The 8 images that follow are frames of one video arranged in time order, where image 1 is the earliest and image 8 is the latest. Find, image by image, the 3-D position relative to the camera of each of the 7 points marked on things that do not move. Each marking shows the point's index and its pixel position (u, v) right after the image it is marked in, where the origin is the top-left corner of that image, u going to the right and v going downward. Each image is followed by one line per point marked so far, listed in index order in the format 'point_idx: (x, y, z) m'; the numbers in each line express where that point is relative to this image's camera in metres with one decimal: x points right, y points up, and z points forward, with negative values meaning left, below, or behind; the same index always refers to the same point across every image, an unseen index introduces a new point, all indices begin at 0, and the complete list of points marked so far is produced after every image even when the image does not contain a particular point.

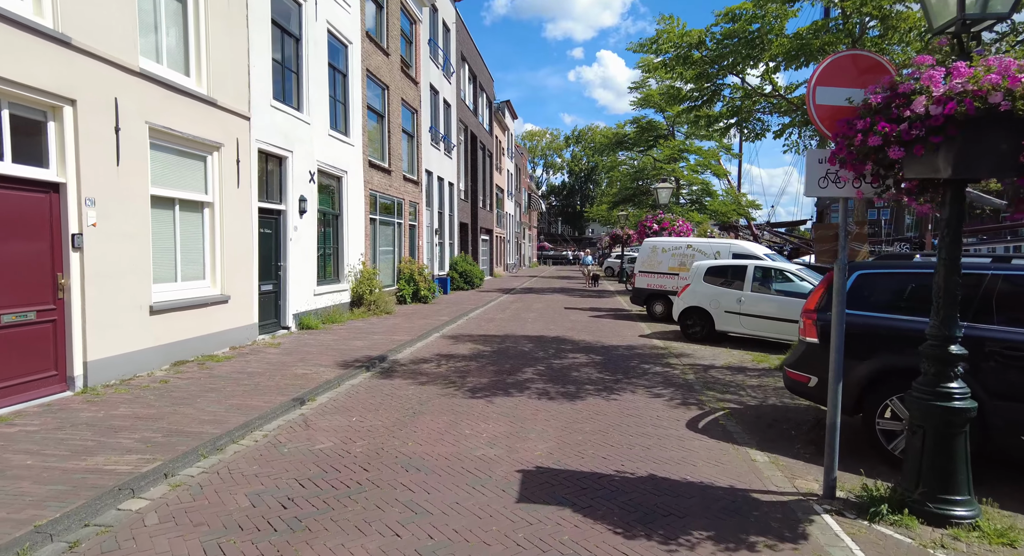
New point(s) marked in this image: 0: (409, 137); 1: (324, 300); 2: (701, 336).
0: (-3.3, +4.4, +19.1) m
1: (-3.8, -0.5, +12.3) m
2: (+3.5, -1.1, +11.5) m
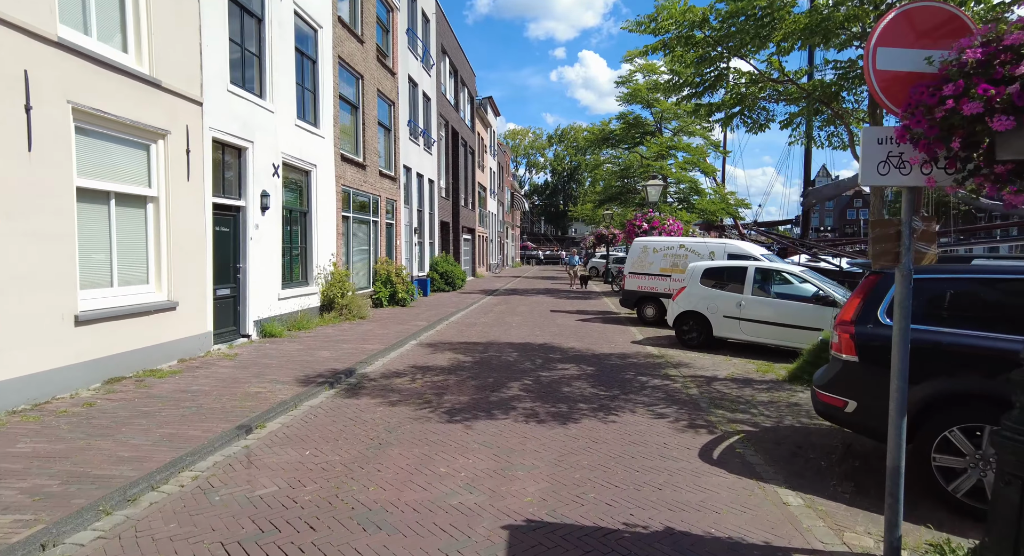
0: (-3.8, +4.4, +18.1) m
1: (-4.1, -0.5, +11.3) m
2: (+3.2, -1.1, +10.7) m
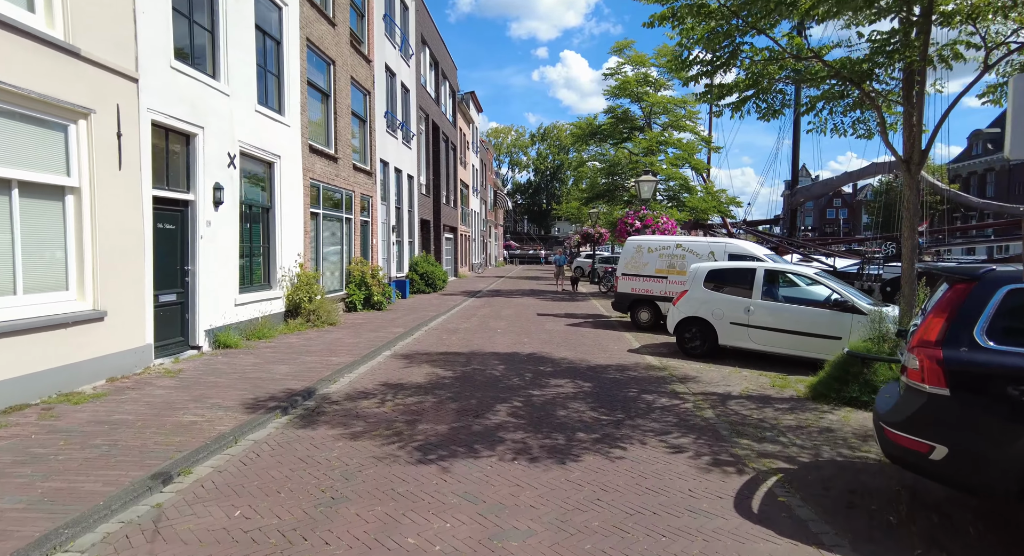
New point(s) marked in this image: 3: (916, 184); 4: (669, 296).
0: (-4.2, +4.3, +17.0) m
1: (-4.3, -0.6, +10.1) m
2: (+3.0, -1.2, +9.8) m
3: (+4.4, +1.0, +6.8) m
4: (+3.2, -0.4, +12.7) m
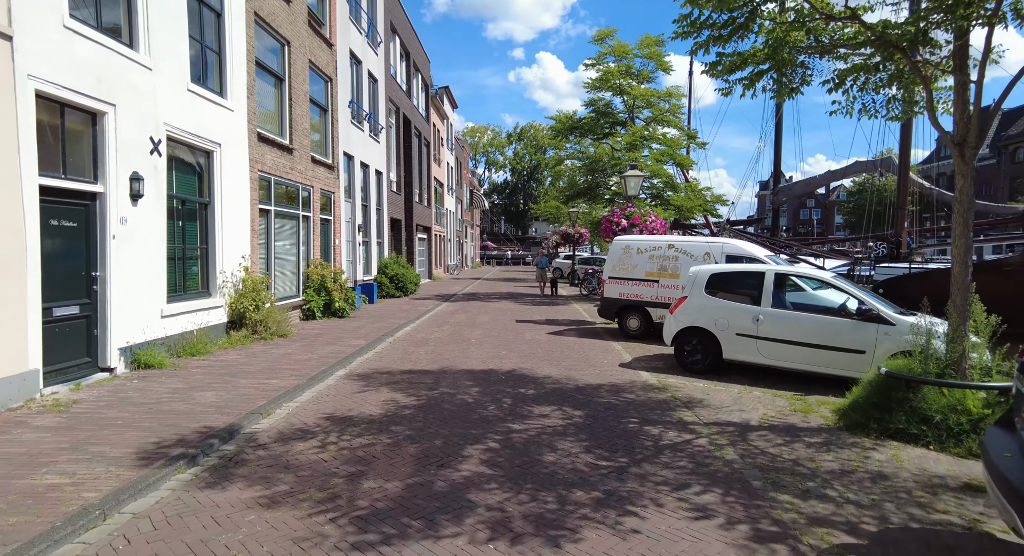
0: (-4.8, +4.2, +15.5) m
1: (-4.7, -0.6, +8.7) m
2: (+2.7, -1.2, +8.6) m
3: (+4.2, +1.0, +5.7) m
4: (+2.8, -0.4, +11.5) m
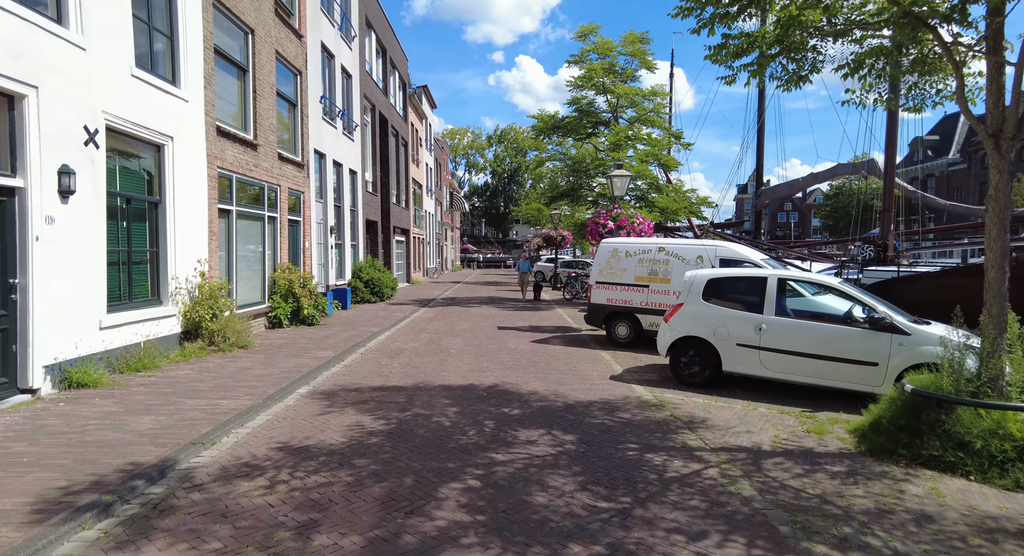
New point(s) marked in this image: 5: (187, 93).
0: (-5.3, +4.1, +14.6) m
1: (-4.9, -0.7, +7.8) m
2: (+2.4, -1.3, +7.9) m
3: (+4.1, +0.9, +5.0) m
4: (+2.4, -0.5, +10.8) m
5: (-5.0, +2.9, +9.6) m
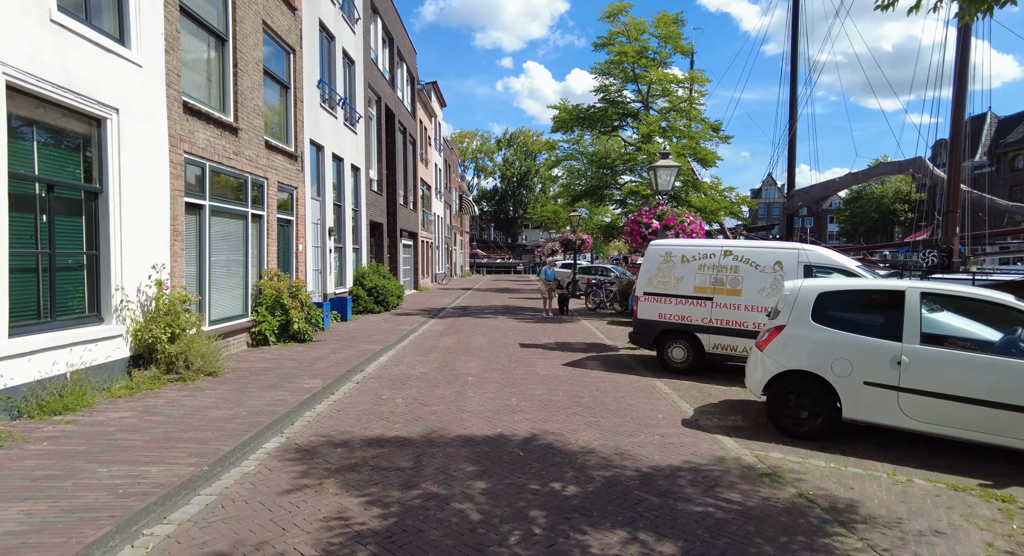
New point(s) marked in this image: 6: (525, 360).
0: (-4.8, +3.9, +12.7) m
1: (-4.5, -0.8, +5.8) m
2: (+2.8, -1.4, +5.8) m
3: (+4.4, +0.8, +3.0) m
4: (+2.9, -0.7, +8.8) m
5: (-4.6, +2.7, +7.6) m
6: (+0.2, -1.3, +9.9) m
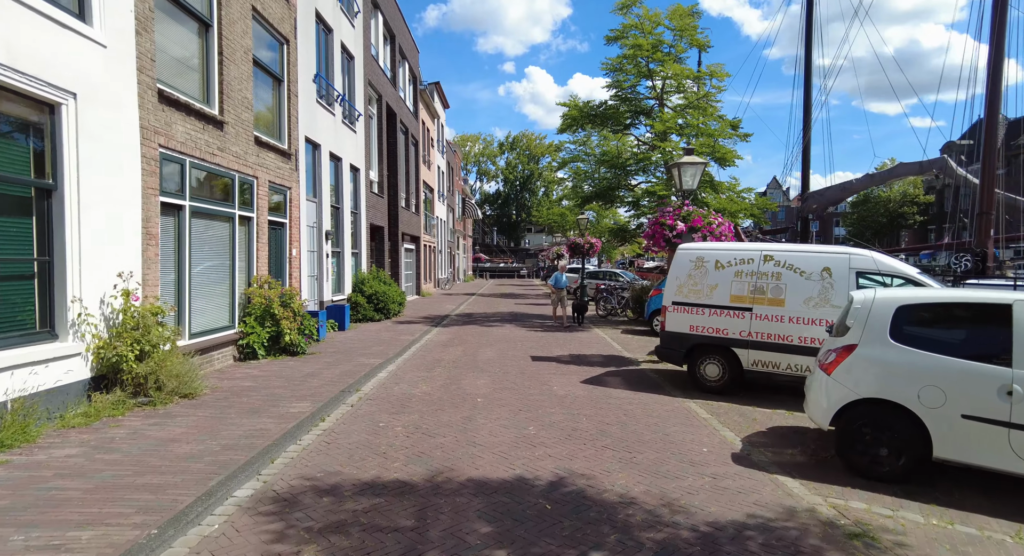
0: (-4.6, +3.8, +11.8) m
1: (-4.3, -0.9, +4.9) m
2: (+3.0, -1.5, +4.9) m
3: (+4.6, +0.8, +2.0) m
4: (+3.1, -0.8, +7.8) m
5: (-4.4, +2.6, +6.7) m
6: (+0.4, -1.4, +9.0) m
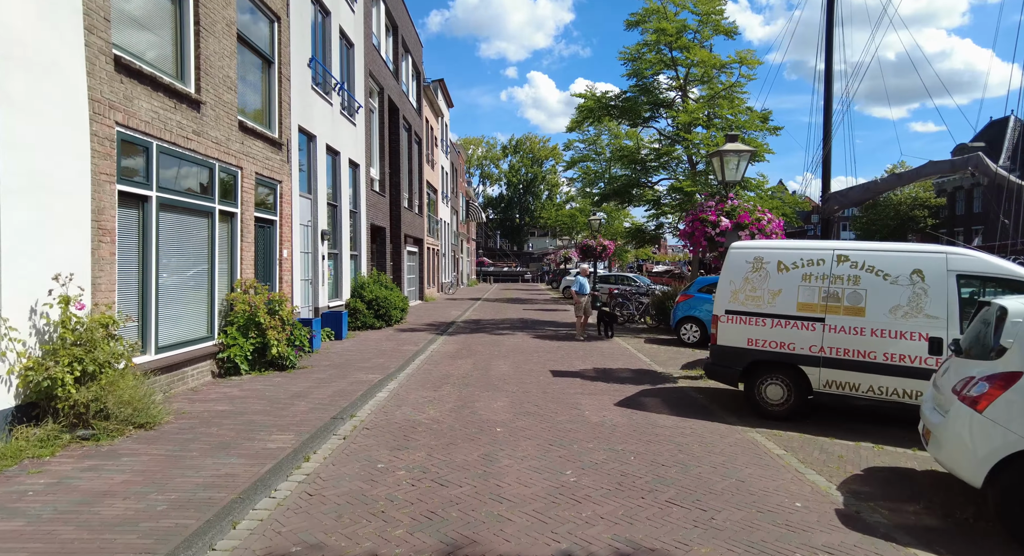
0: (-4.3, +3.7, +10.5) m
1: (-4.1, -1.0, +3.6) m
2: (+3.3, -1.5, +3.5) m
3: (+4.8, +0.8, +0.7) m
4: (+3.3, -0.8, +6.5) m
5: (-4.1, +2.6, +5.4) m
6: (+0.7, -1.5, +7.6) m
